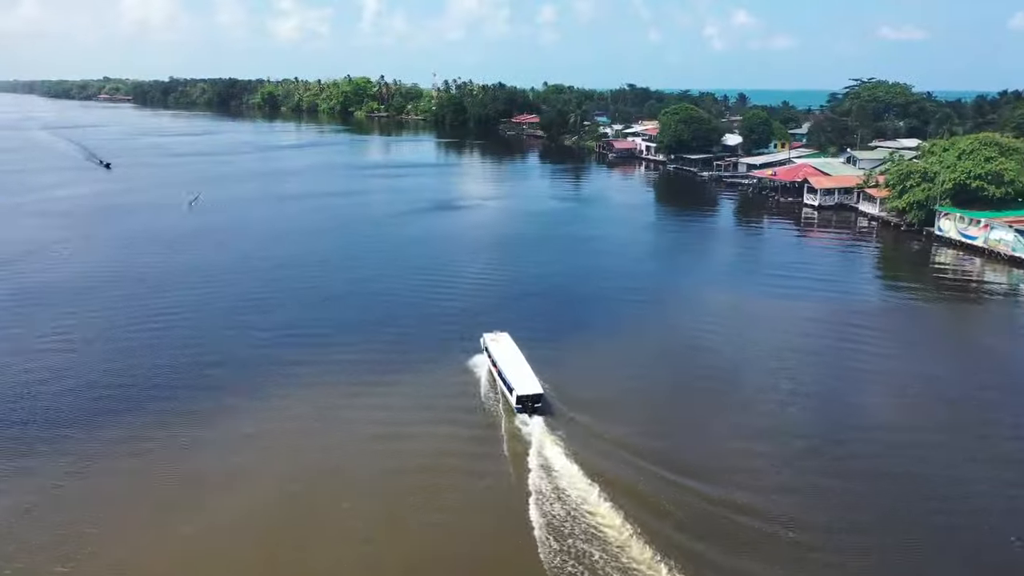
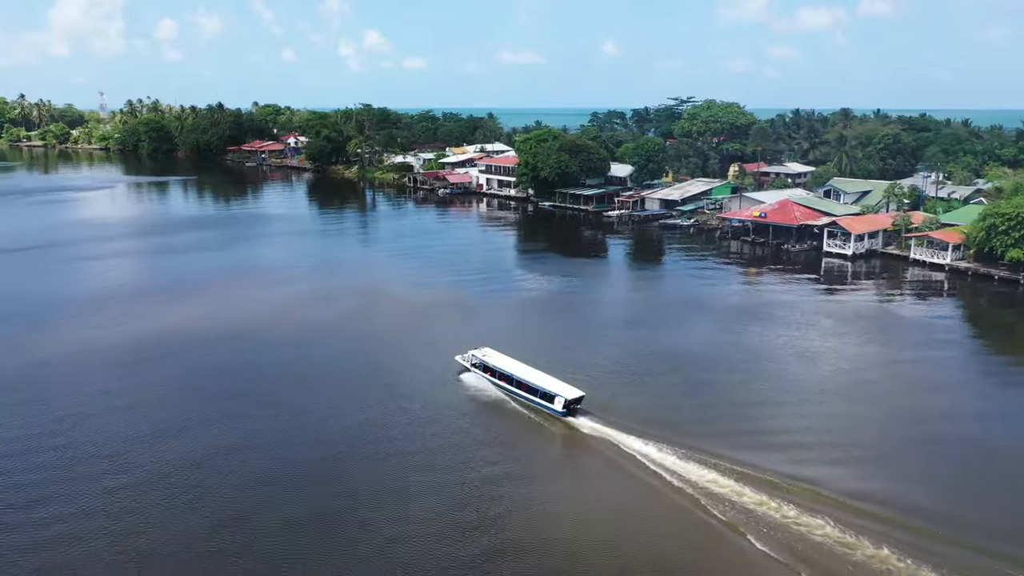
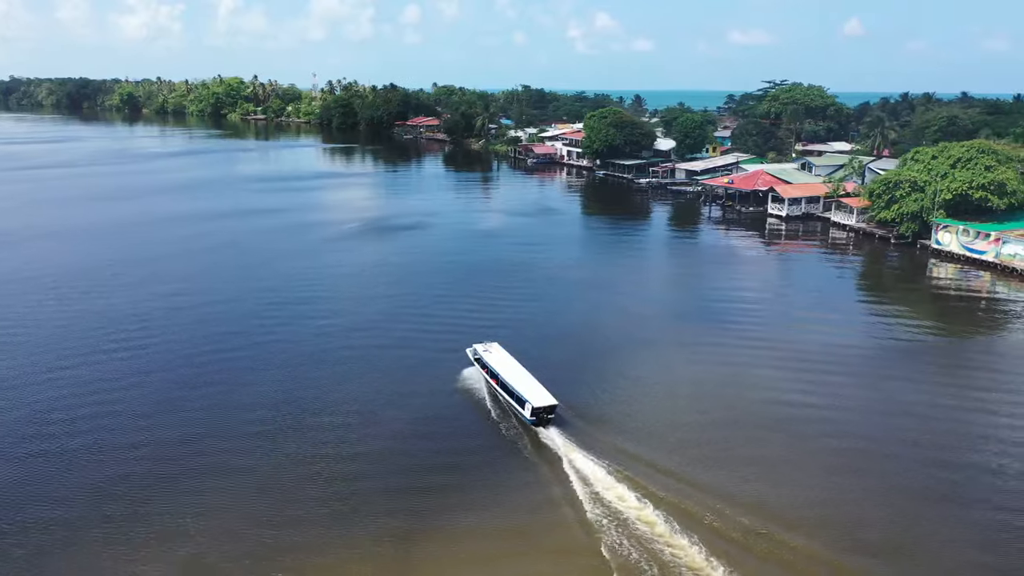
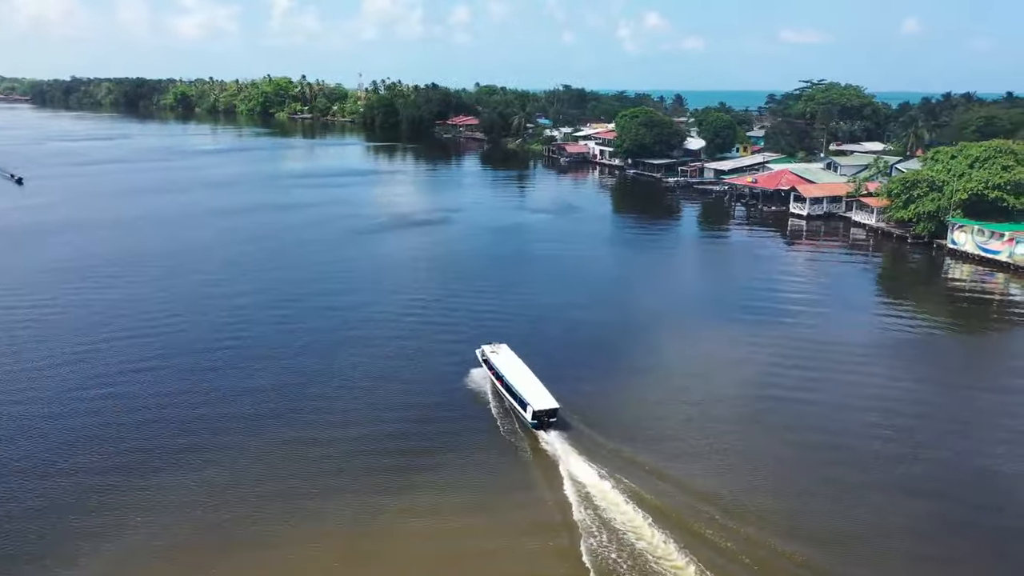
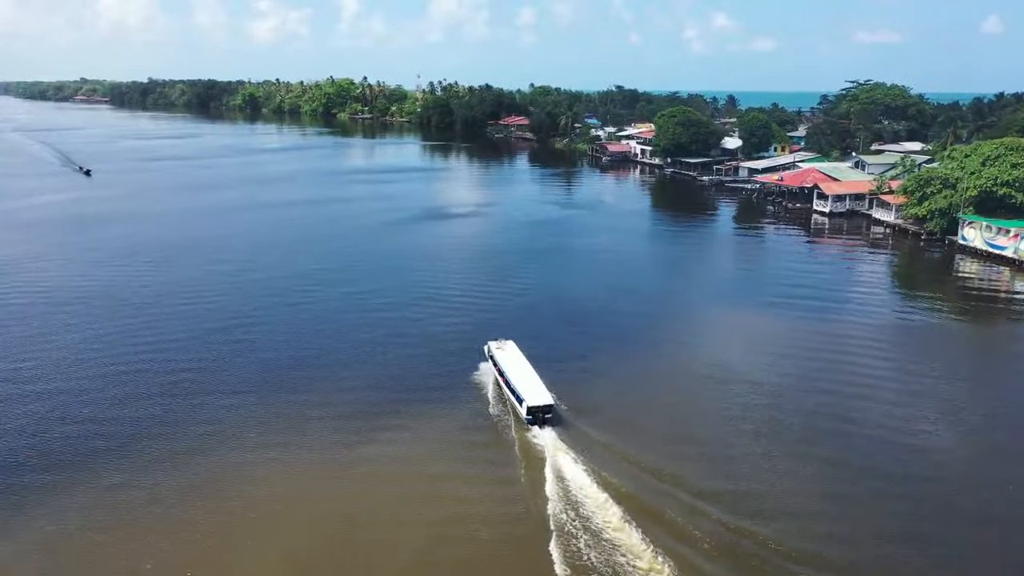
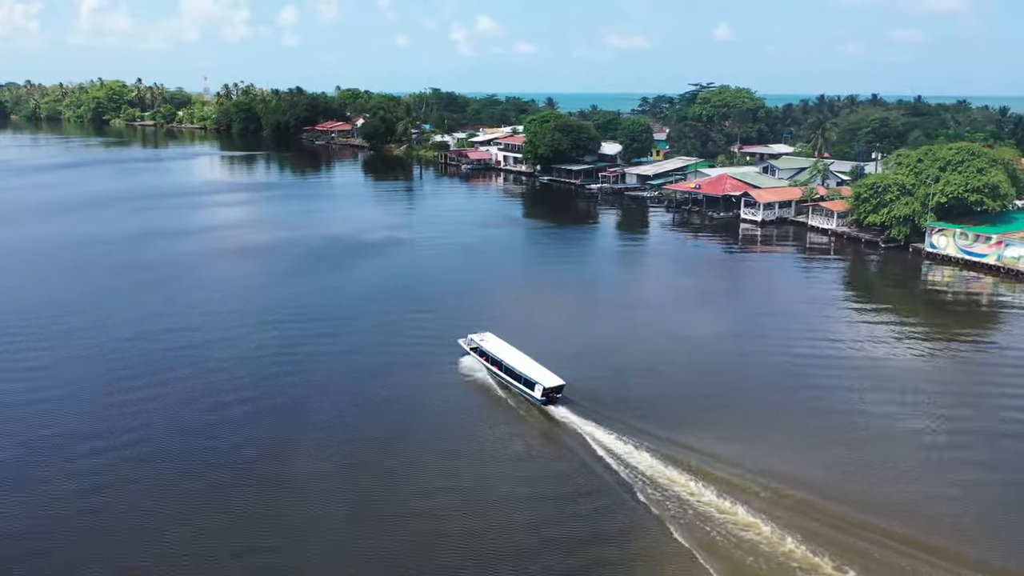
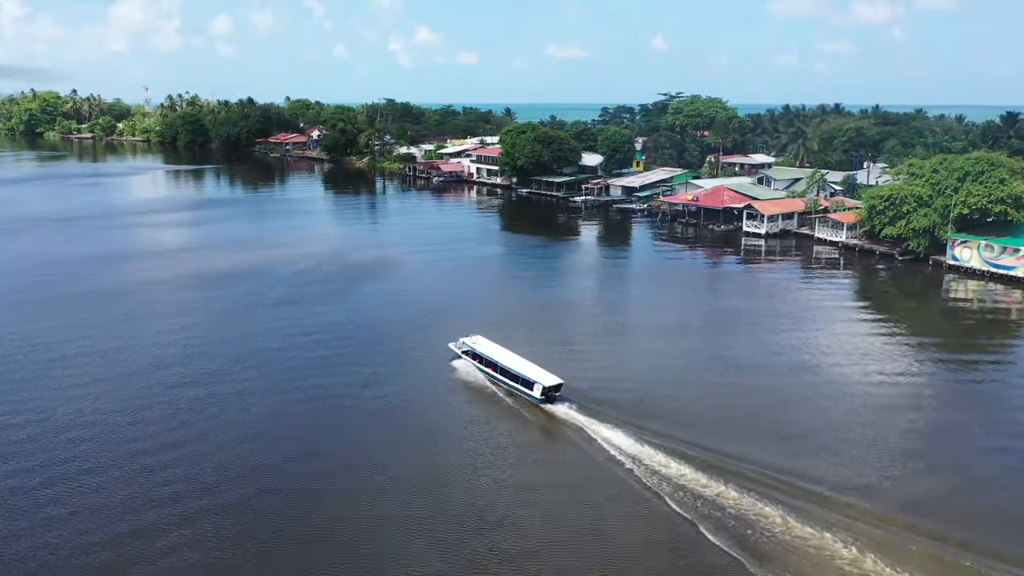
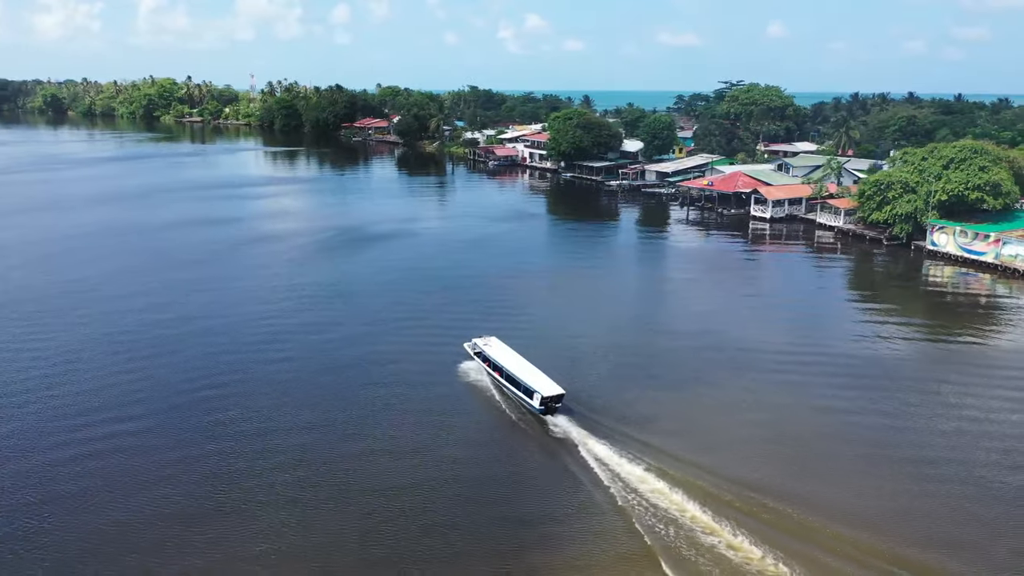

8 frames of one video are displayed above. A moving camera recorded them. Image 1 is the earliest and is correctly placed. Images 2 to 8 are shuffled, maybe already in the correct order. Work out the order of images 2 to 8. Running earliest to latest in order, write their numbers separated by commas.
5, 4, 3, 8, 6, 7, 2
